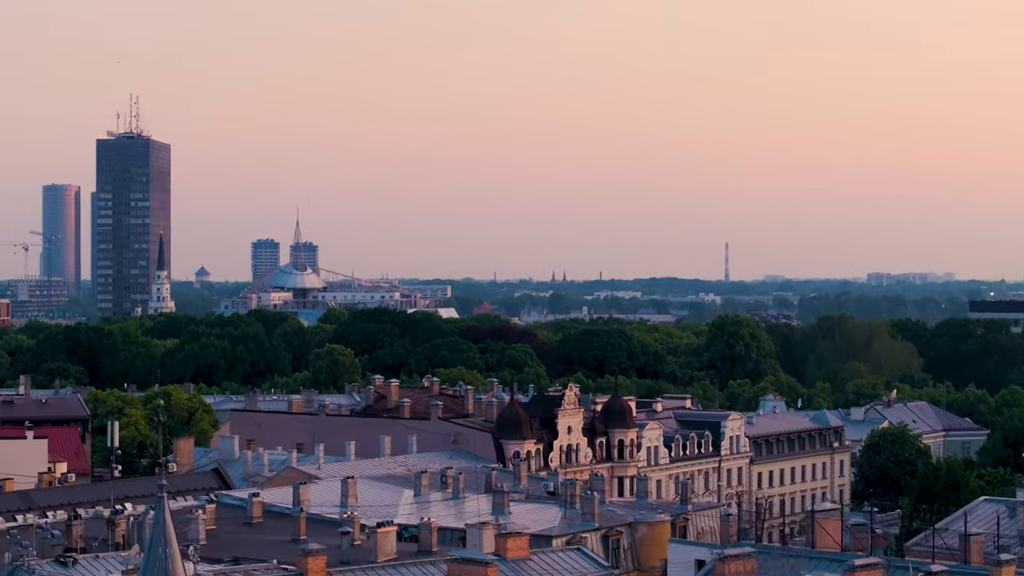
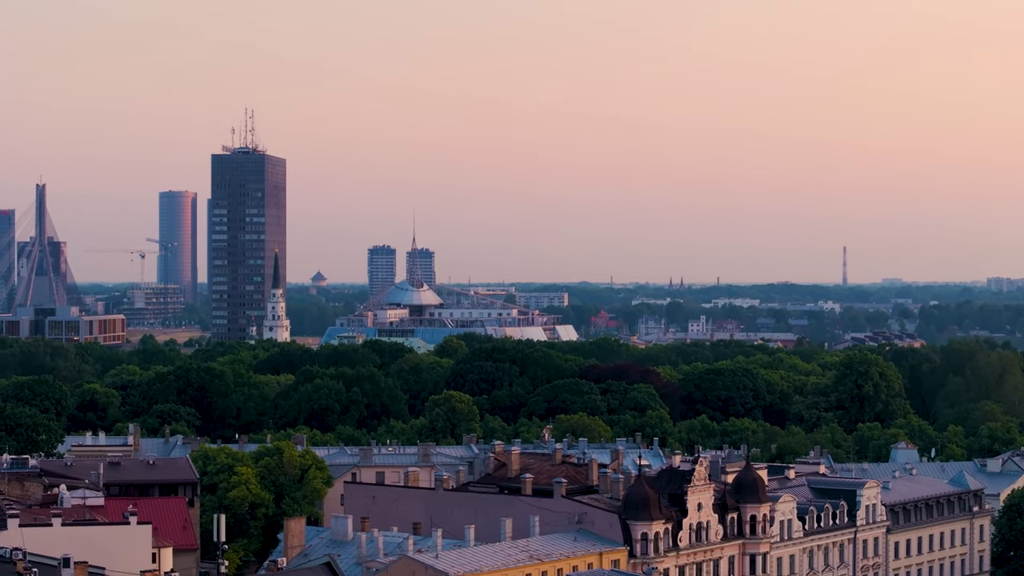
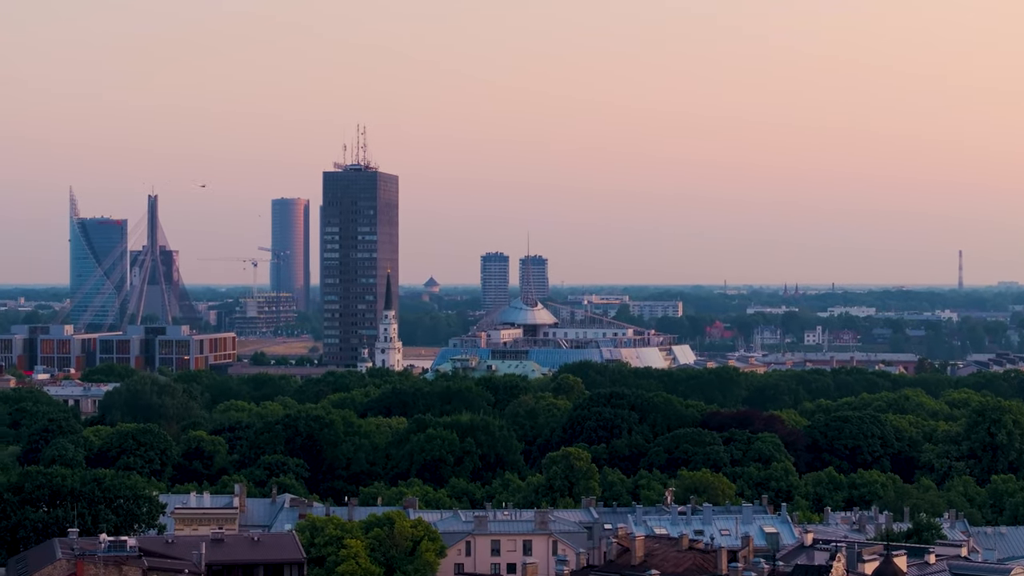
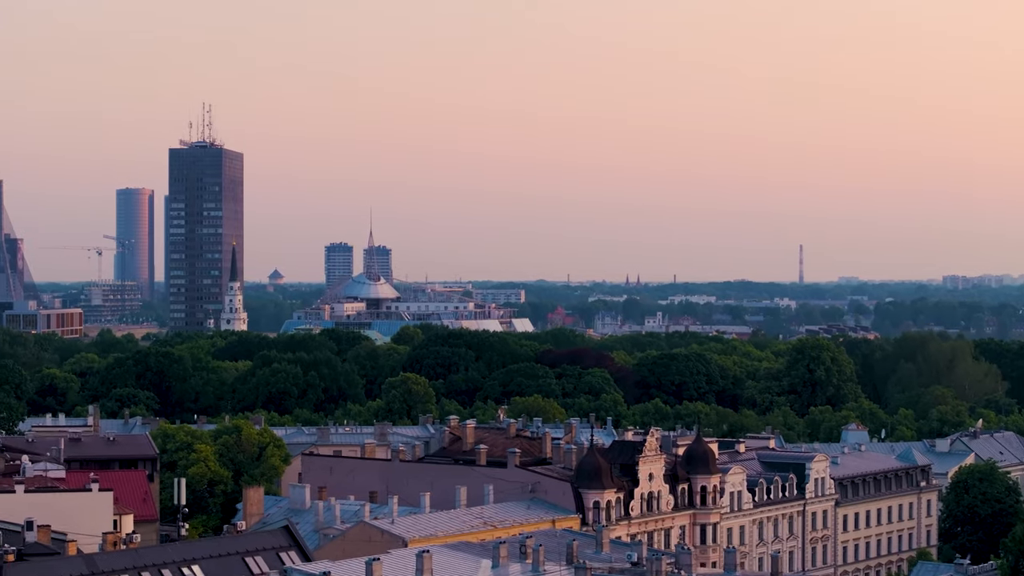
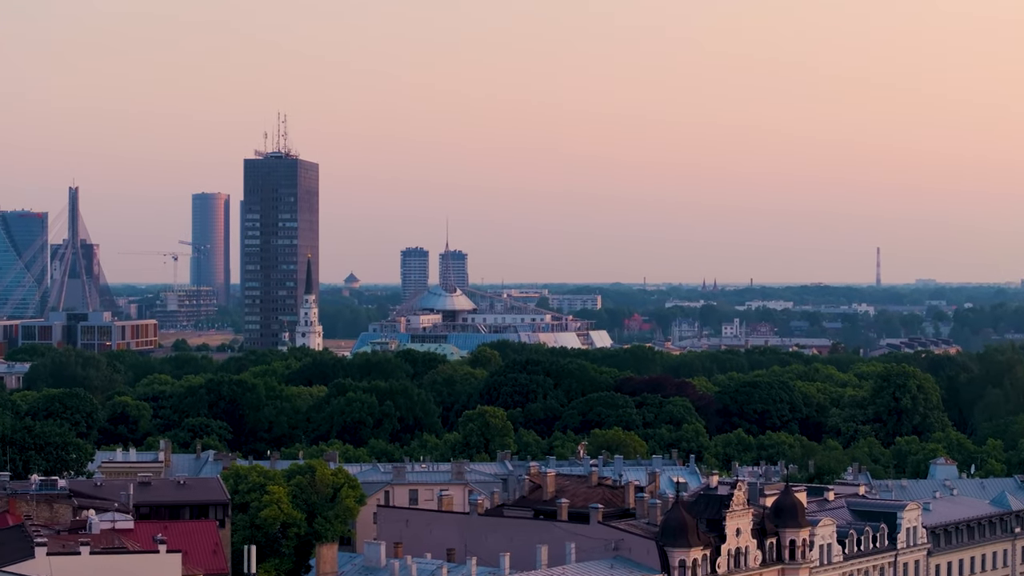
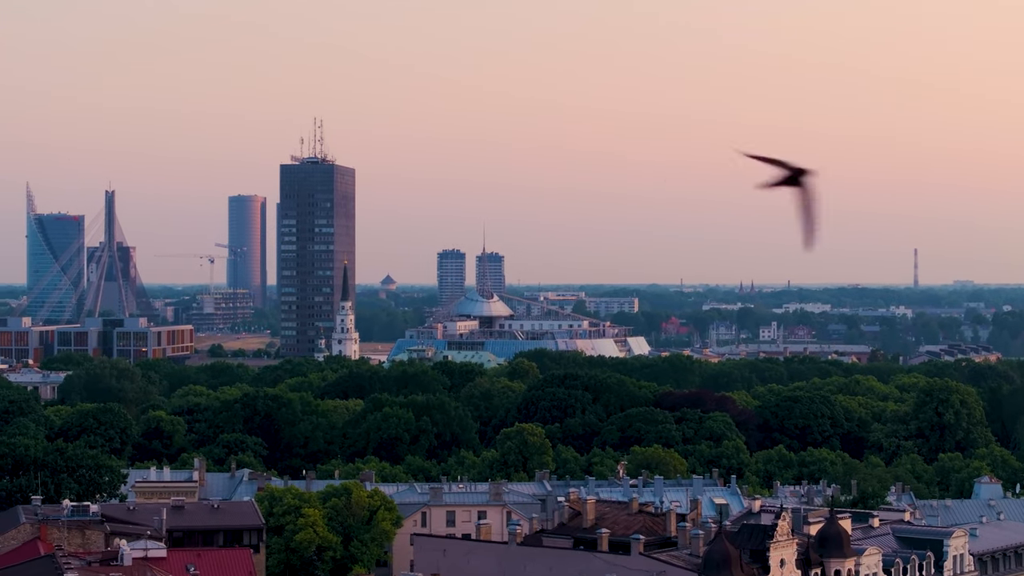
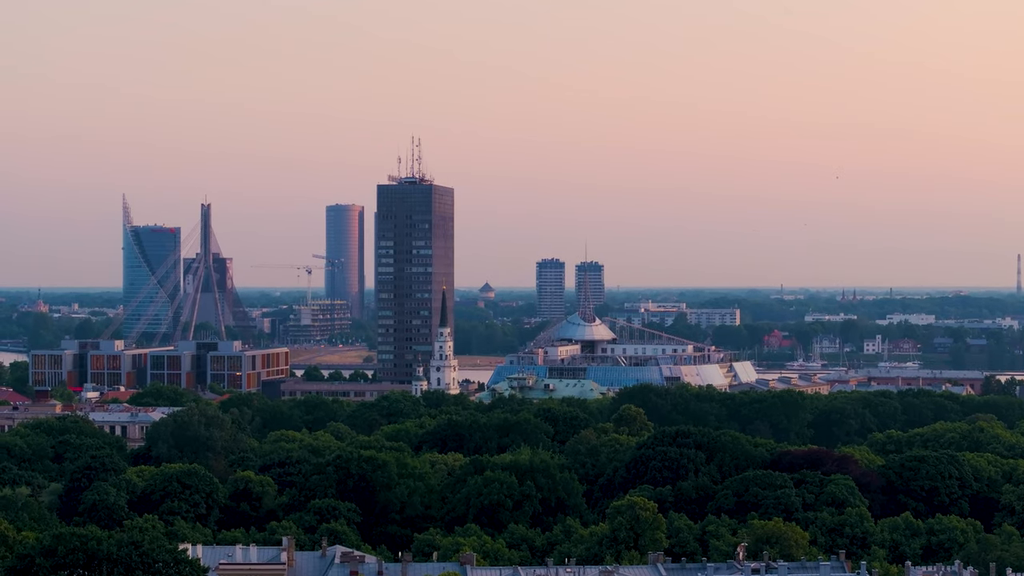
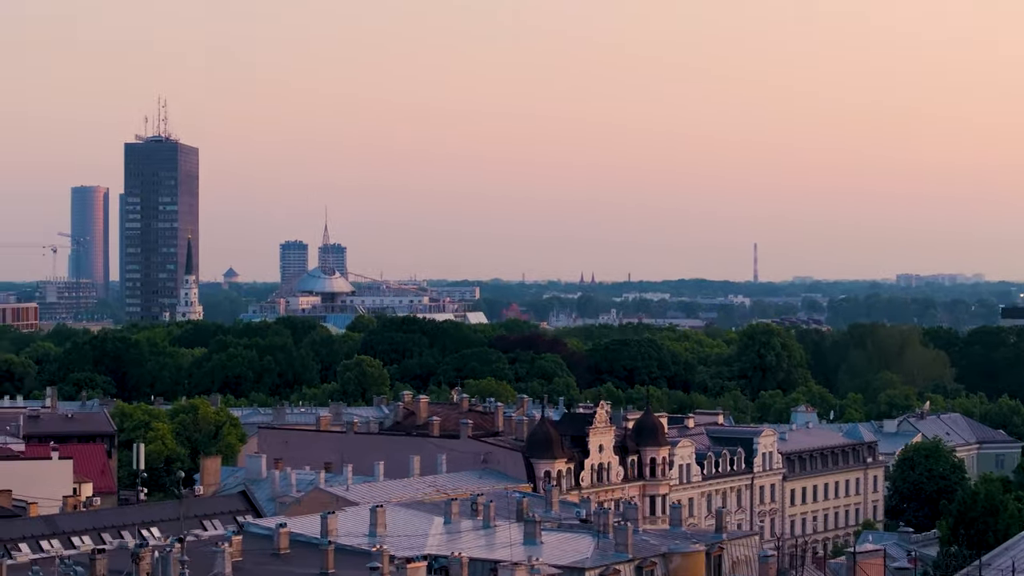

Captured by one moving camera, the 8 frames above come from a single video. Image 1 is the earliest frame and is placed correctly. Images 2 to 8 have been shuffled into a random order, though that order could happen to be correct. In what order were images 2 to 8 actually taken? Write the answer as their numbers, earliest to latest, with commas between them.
8, 4, 2, 5, 6, 3, 7
